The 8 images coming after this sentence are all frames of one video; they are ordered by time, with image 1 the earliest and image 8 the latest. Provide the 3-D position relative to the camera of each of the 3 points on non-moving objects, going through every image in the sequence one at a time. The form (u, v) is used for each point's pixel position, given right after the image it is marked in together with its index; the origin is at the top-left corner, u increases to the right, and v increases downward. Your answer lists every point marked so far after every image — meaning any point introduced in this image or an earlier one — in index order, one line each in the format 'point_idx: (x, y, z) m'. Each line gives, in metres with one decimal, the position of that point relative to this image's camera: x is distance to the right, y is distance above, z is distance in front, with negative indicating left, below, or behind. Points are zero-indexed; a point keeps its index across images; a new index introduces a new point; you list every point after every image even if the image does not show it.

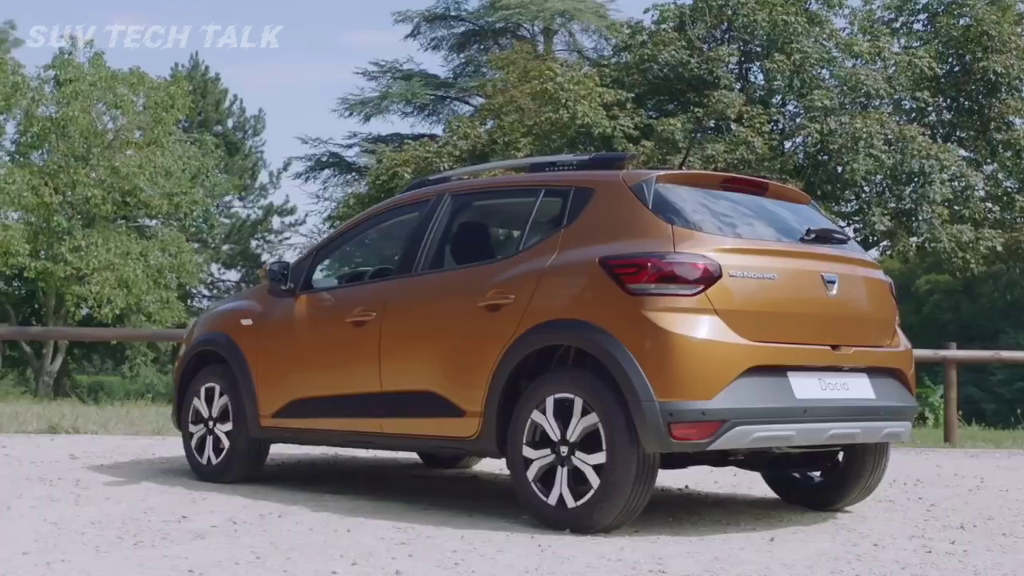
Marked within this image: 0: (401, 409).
0: (-0.6, -0.7, +7.3) m
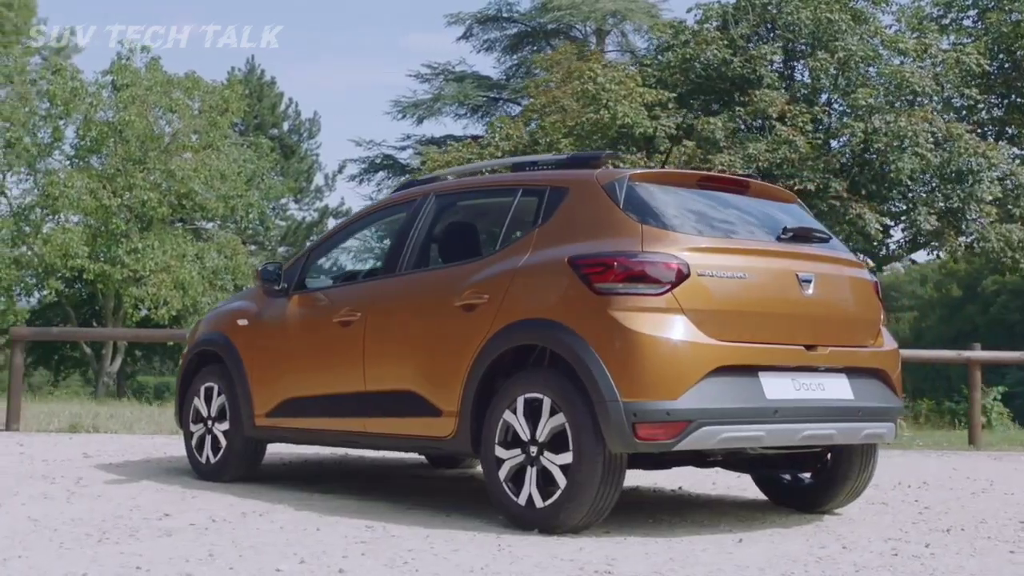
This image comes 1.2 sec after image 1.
0: (-0.7, -0.7, +7.3) m
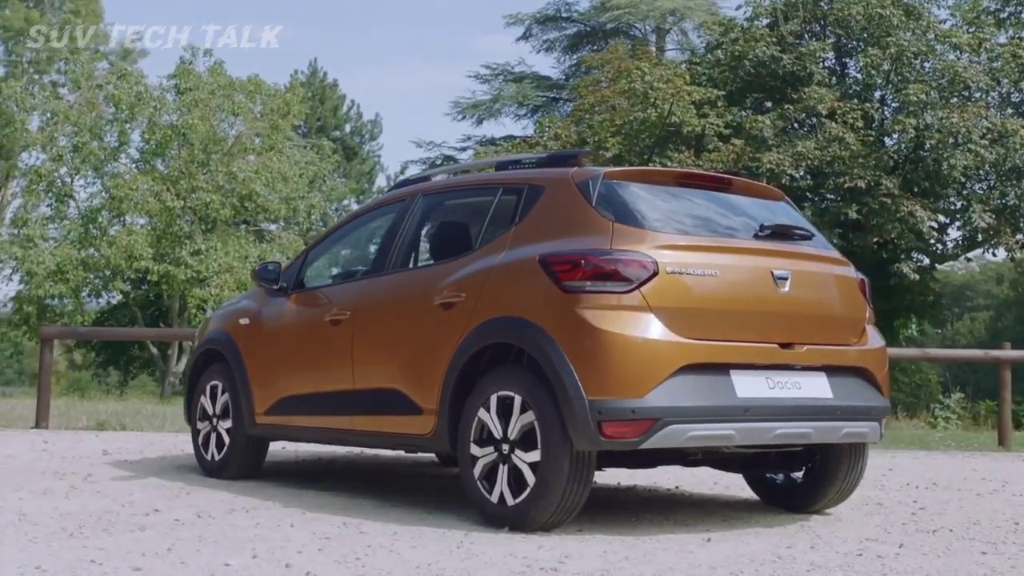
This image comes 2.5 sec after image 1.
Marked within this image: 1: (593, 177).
0: (-0.8, -0.7, +7.4) m
1: (+0.4, +0.5, +6.6) m
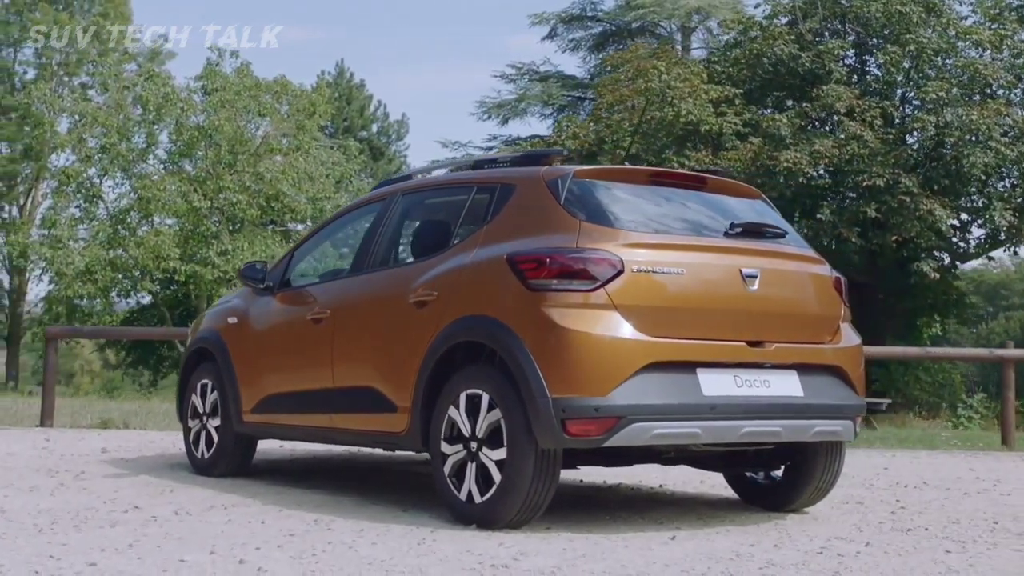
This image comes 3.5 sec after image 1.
0: (-0.9, -0.7, +7.4) m
1: (+0.2, +0.6, +6.6) m
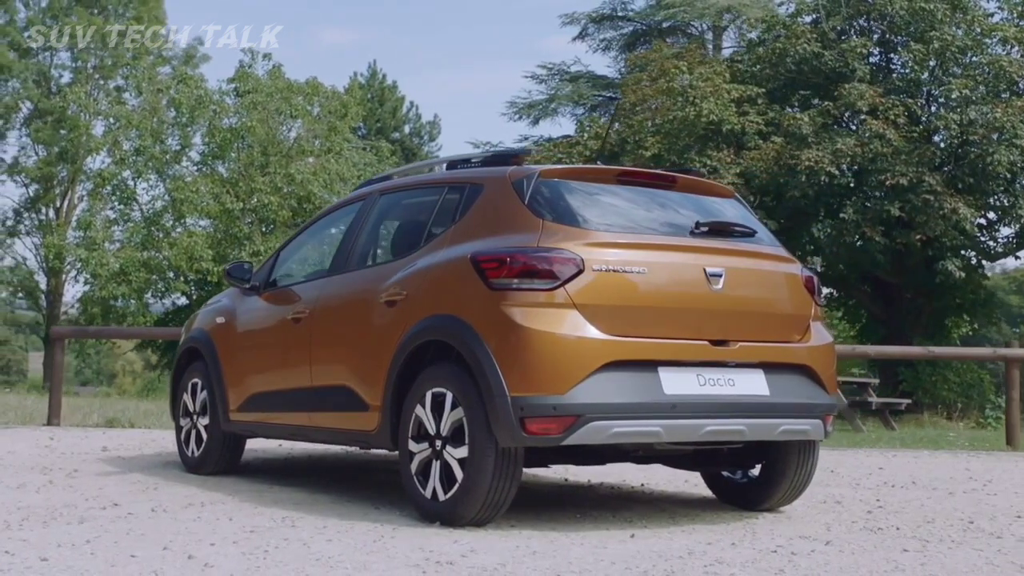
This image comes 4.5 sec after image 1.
0: (-1.0, -0.7, +7.5) m
1: (+0.1, +0.6, +6.7) m
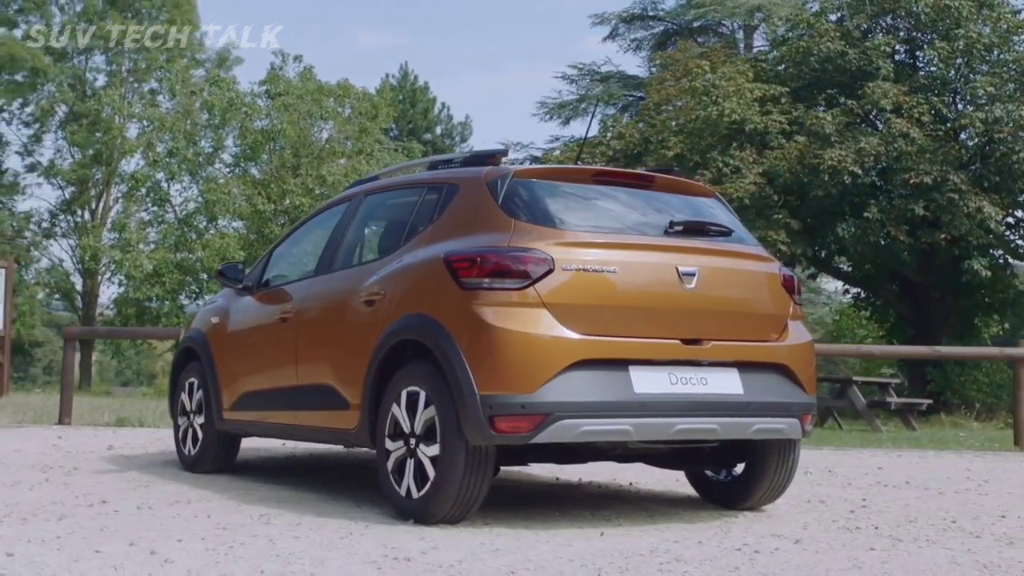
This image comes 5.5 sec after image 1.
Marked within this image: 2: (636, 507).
0: (-1.1, -0.7, +7.6) m
1: (0.0, +0.6, +6.7) m
2: (+0.7, -1.2, +7.4) m
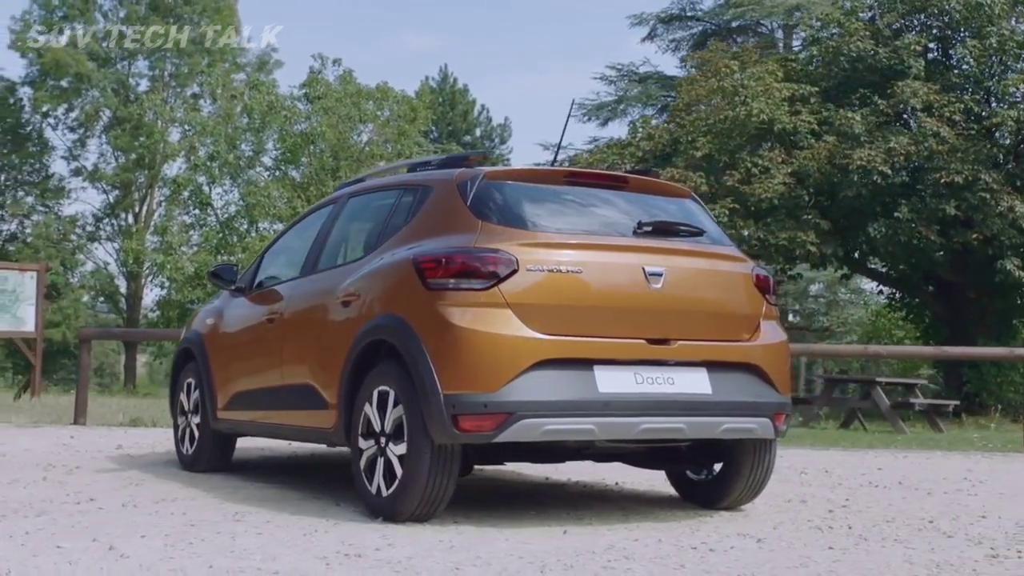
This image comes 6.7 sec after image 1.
0: (-1.2, -0.7, +7.7) m
1: (-0.2, +0.6, +6.8) m
2: (+0.6, -1.2, +7.4) m
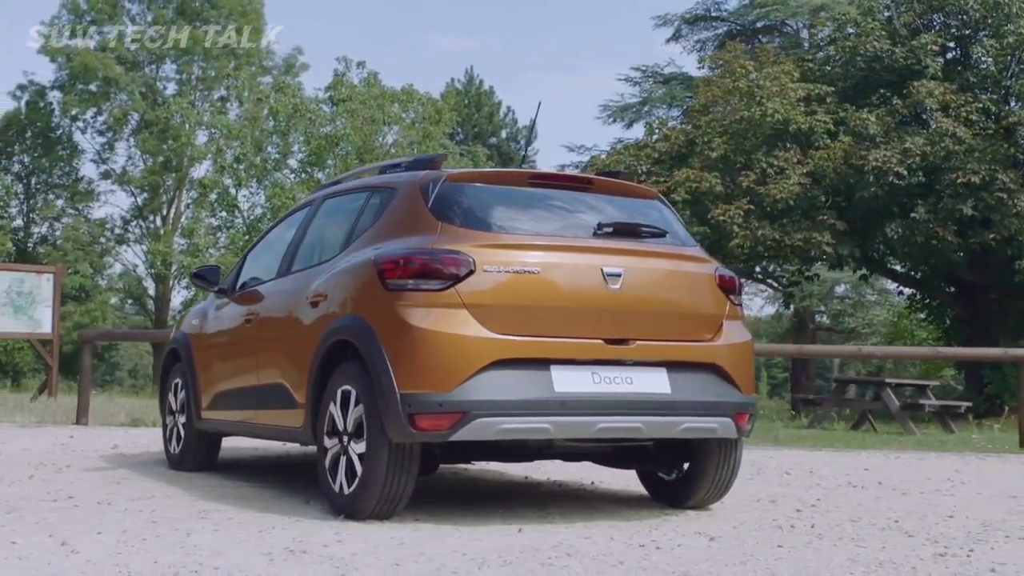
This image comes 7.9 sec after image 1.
0: (-1.4, -0.7, +7.8) m
1: (-0.4, +0.6, +6.9) m
2: (+0.4, -1.2, +7.5) m
